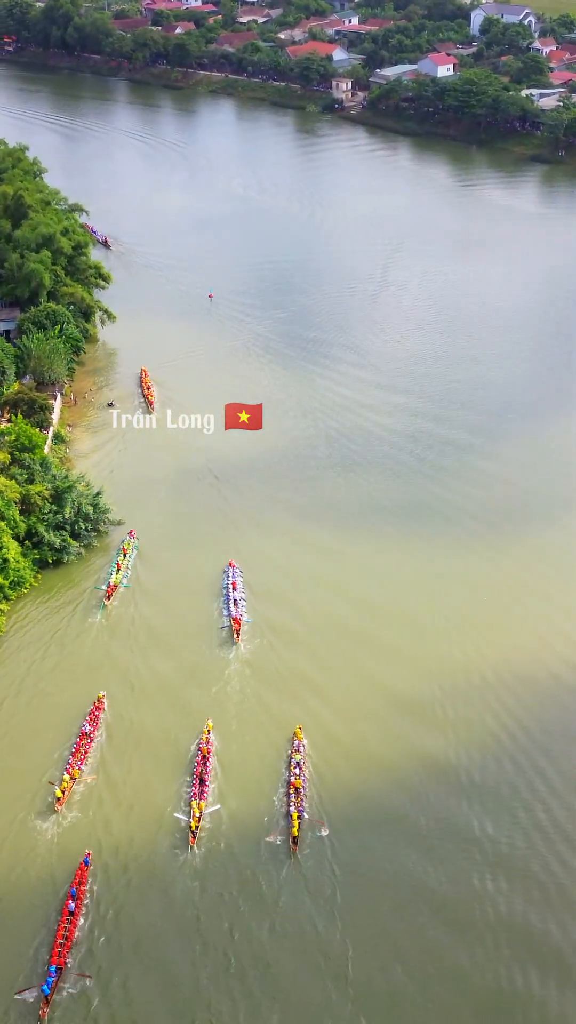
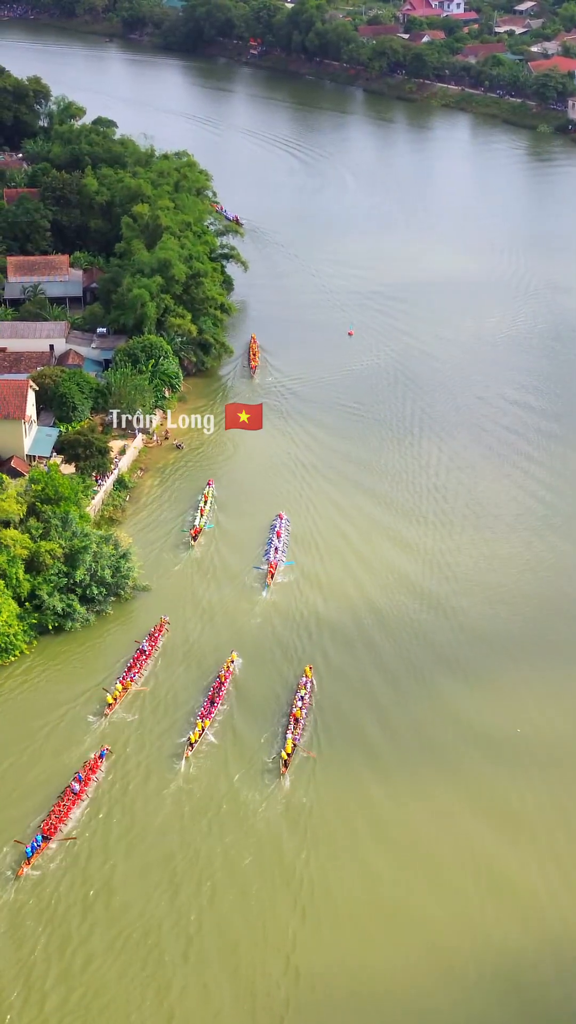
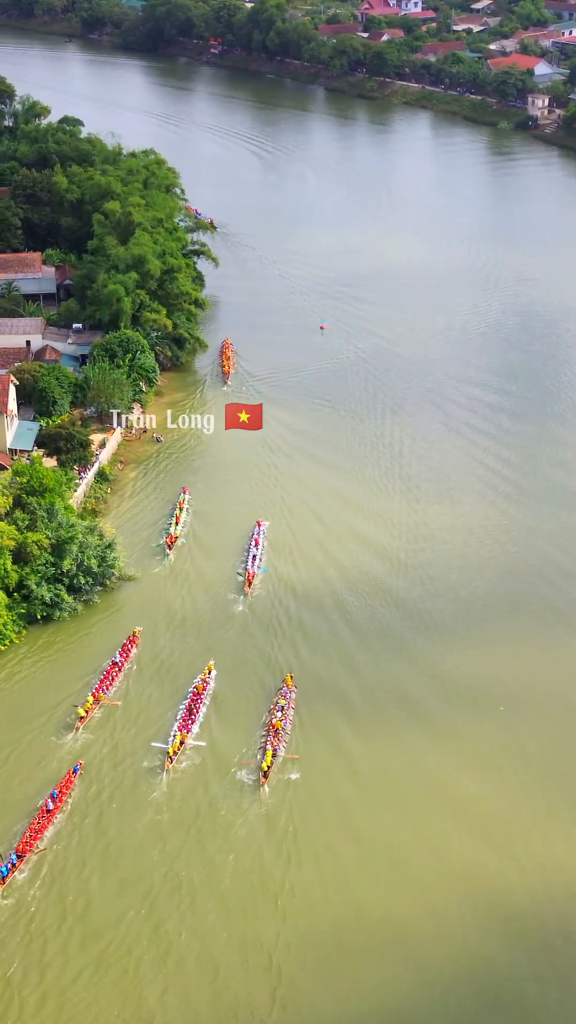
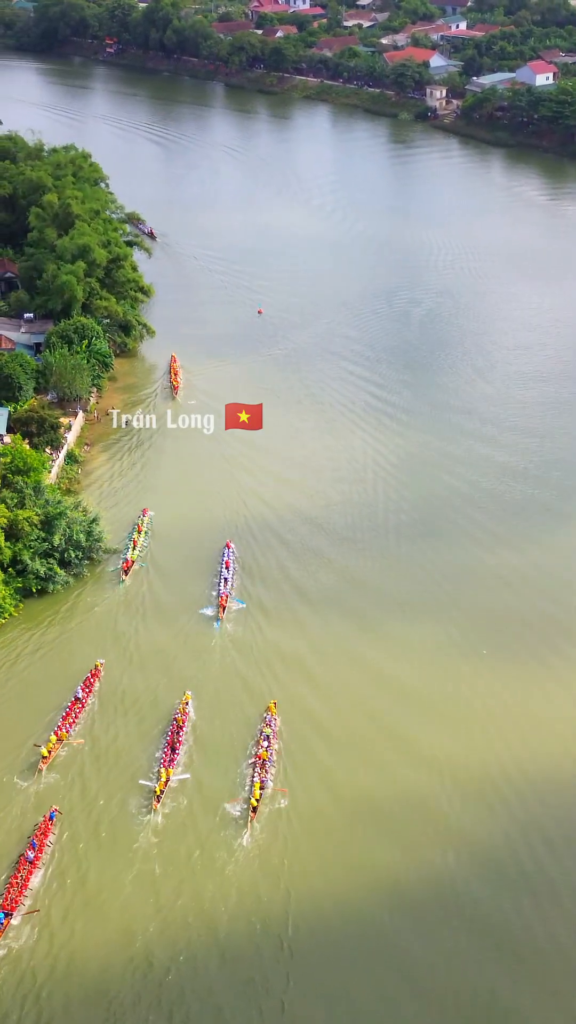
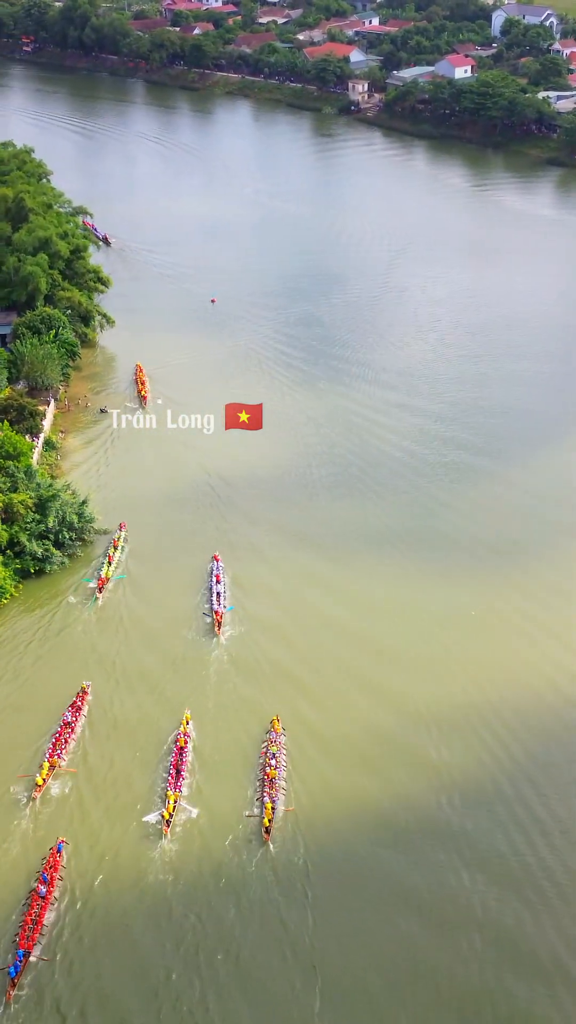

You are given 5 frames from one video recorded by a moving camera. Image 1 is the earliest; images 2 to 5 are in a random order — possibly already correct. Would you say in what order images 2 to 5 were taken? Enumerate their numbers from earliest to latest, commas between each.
5, 4, 3, 2
